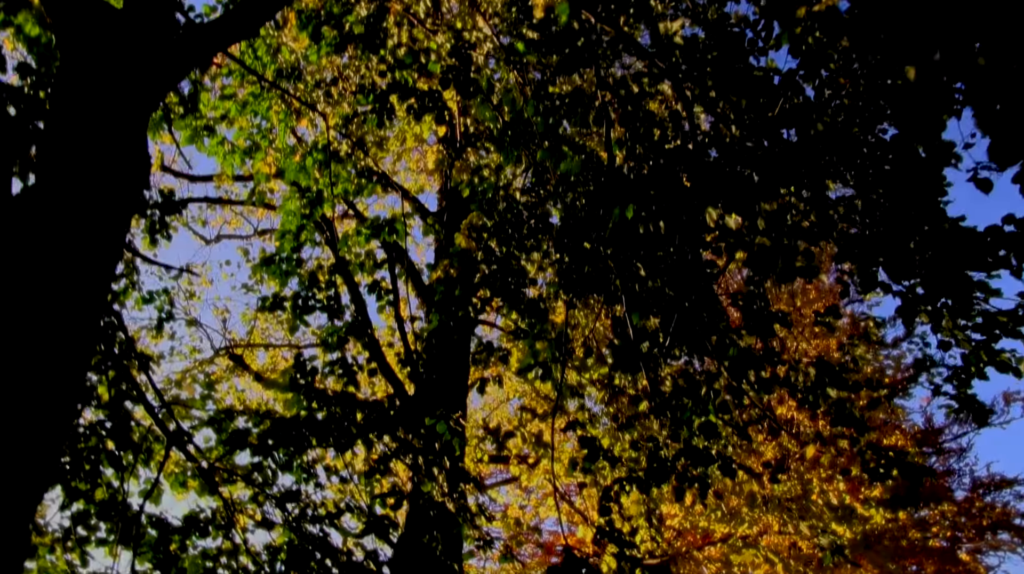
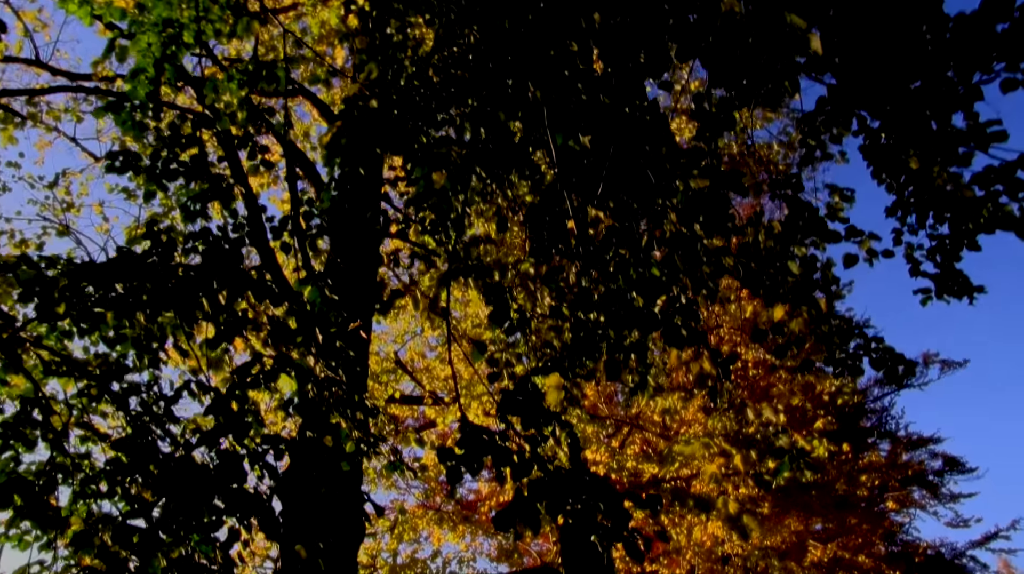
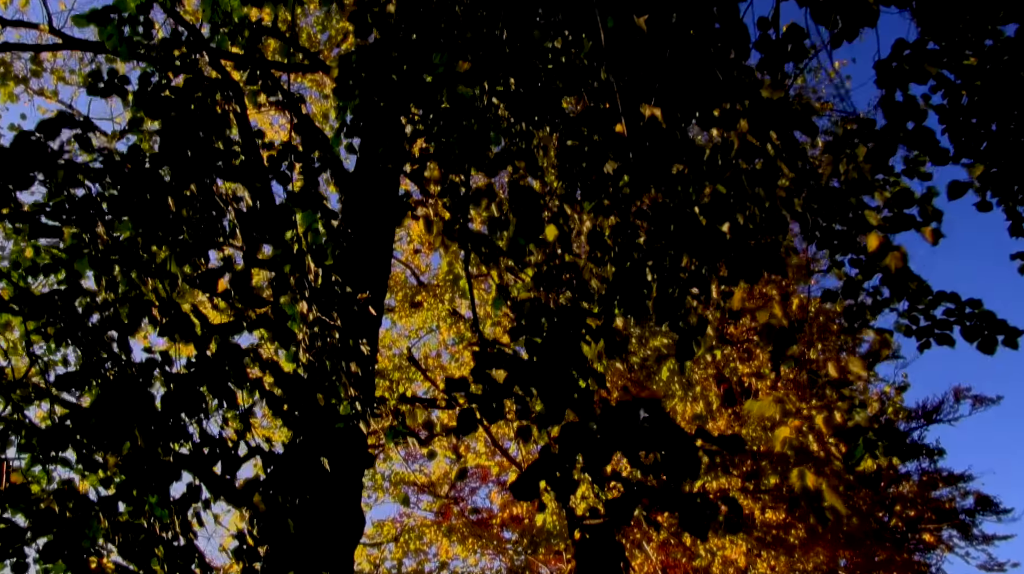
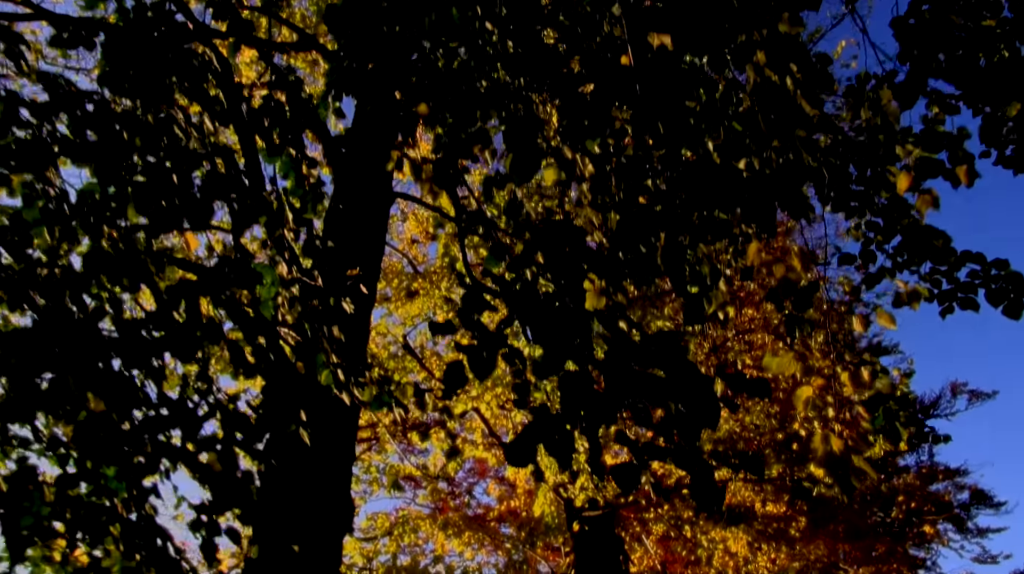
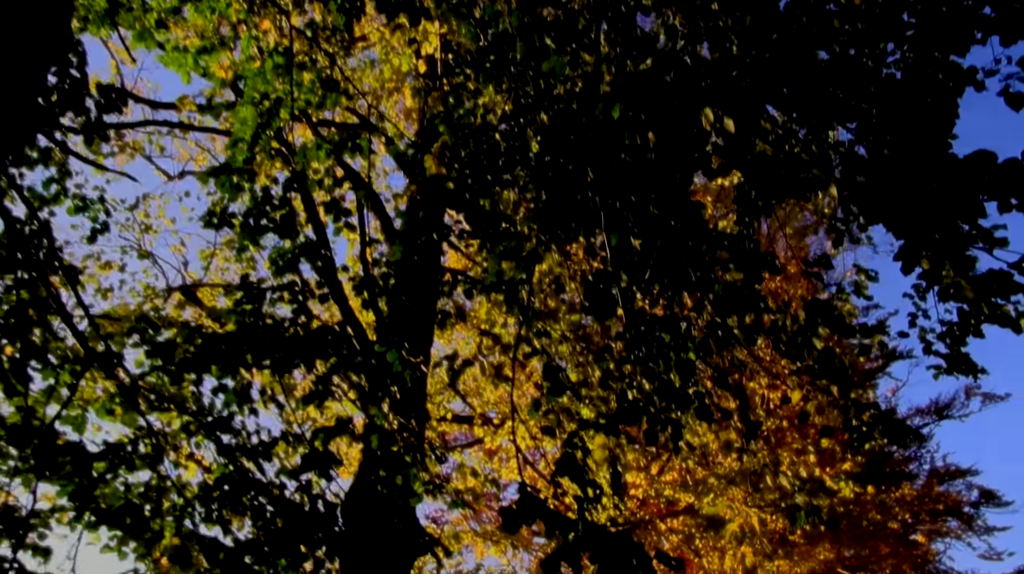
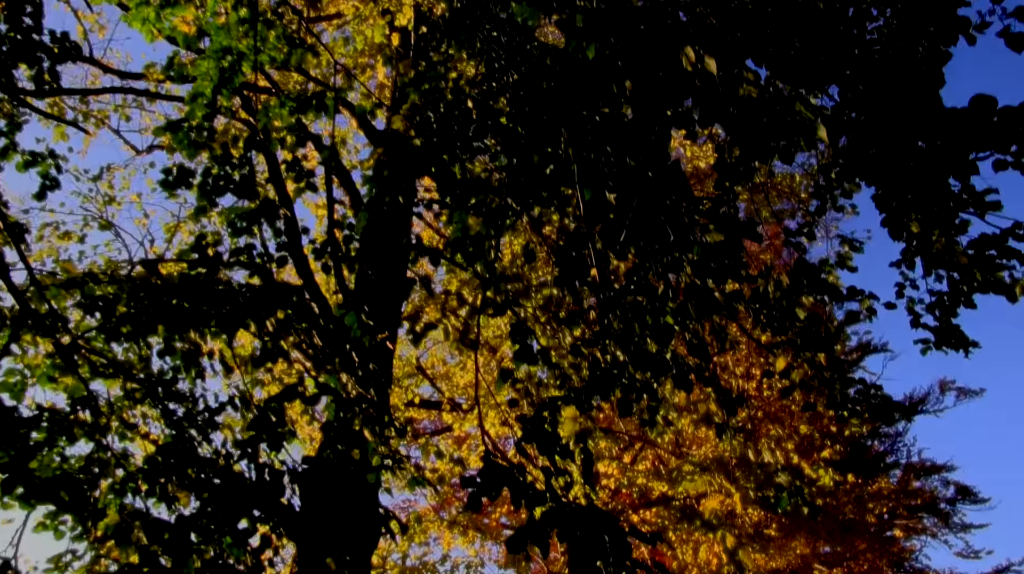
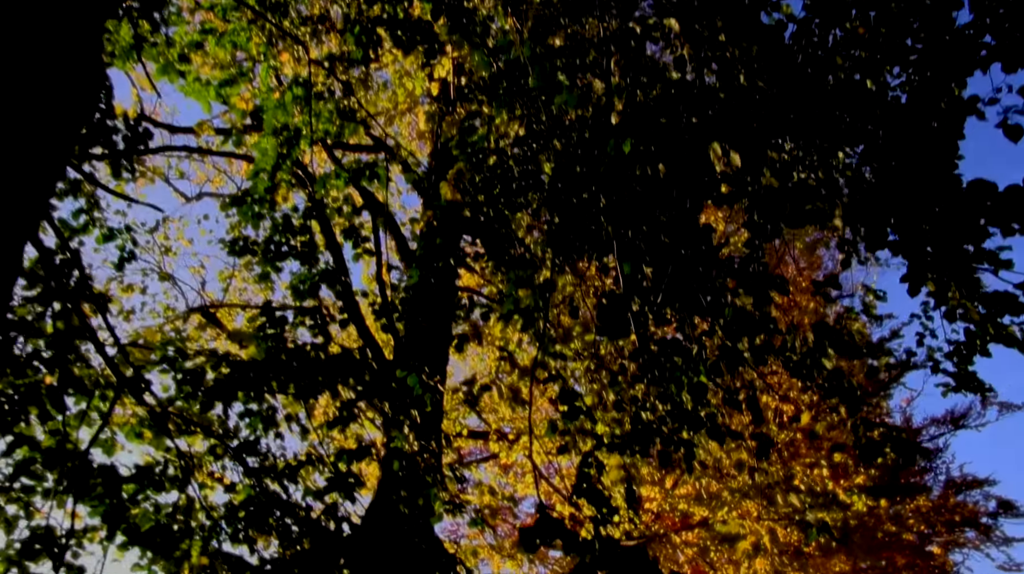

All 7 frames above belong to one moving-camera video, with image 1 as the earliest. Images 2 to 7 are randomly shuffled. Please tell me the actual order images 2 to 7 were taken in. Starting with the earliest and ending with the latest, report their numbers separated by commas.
7, 5, 6, 2, 3, 4
